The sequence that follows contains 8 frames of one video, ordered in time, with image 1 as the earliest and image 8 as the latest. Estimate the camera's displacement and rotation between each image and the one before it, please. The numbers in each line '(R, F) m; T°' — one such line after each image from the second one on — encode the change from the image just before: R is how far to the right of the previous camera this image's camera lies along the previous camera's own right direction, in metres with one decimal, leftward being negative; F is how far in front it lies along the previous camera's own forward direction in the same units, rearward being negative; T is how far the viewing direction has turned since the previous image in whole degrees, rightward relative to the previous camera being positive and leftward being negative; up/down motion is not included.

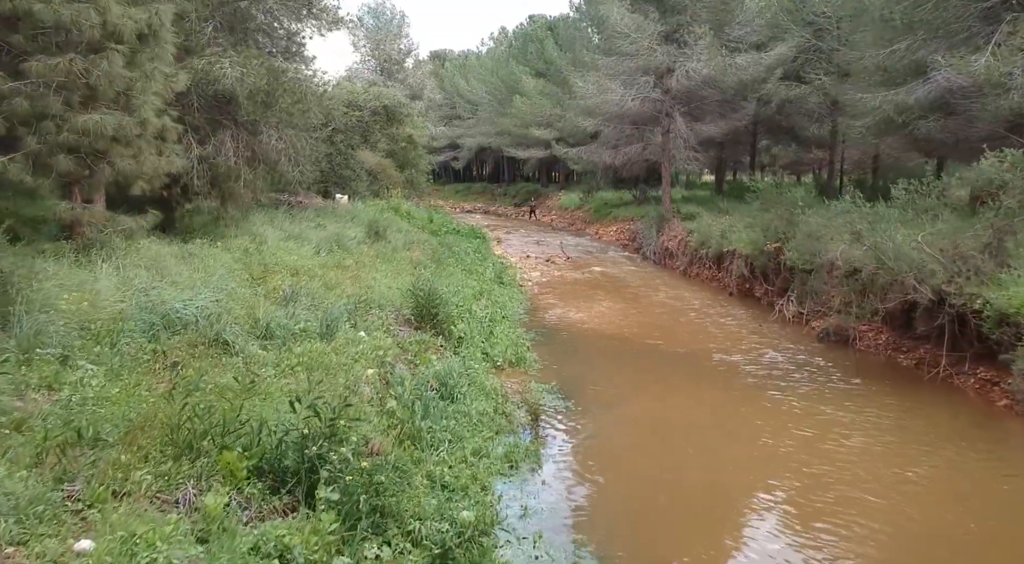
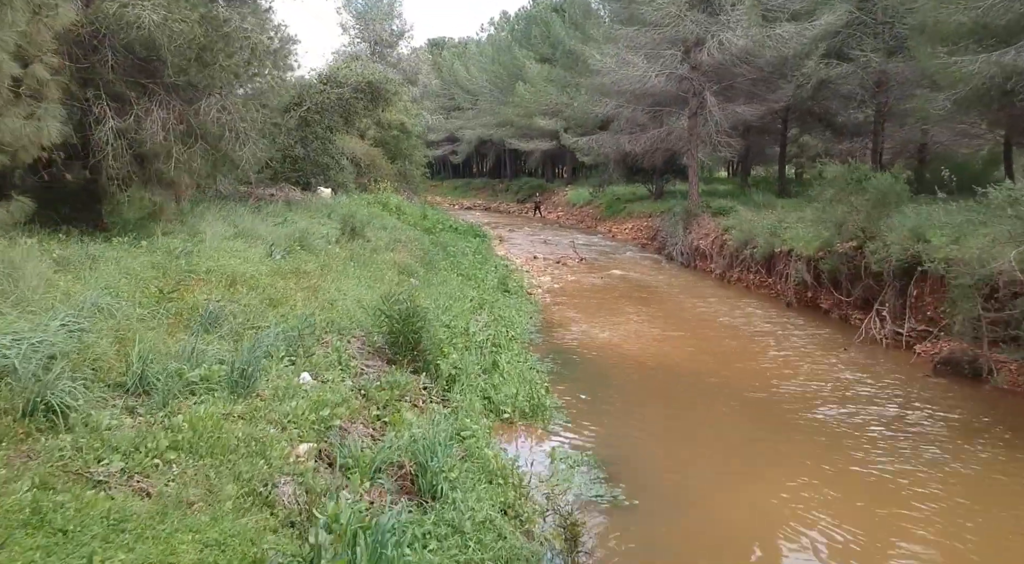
(-0.1, +3.5) m; 0°
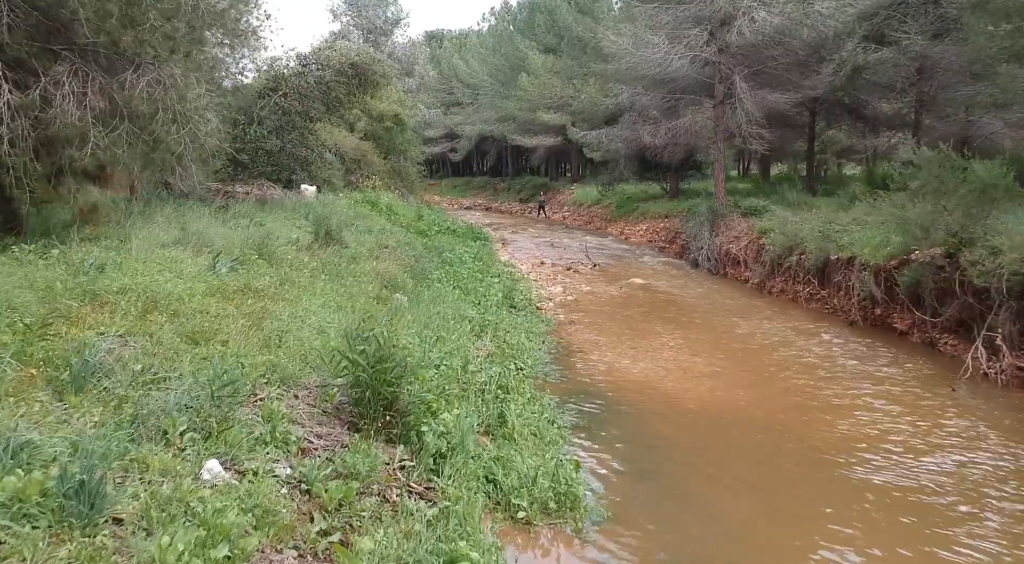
(-0.1, +2.6) m; 0°
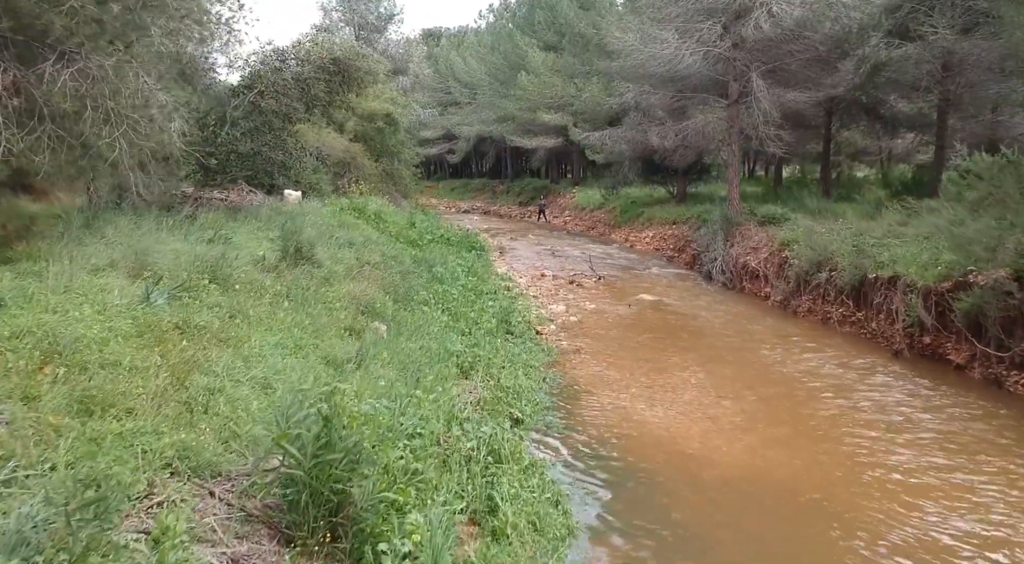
(+0.1, +1.6) m; 0°
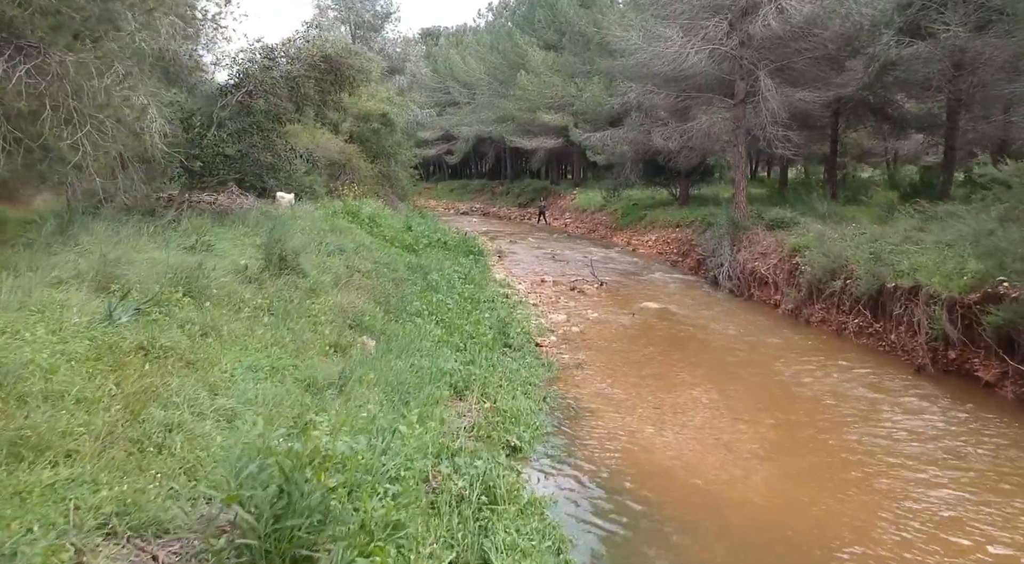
(0.0, +0.7) m; 0°
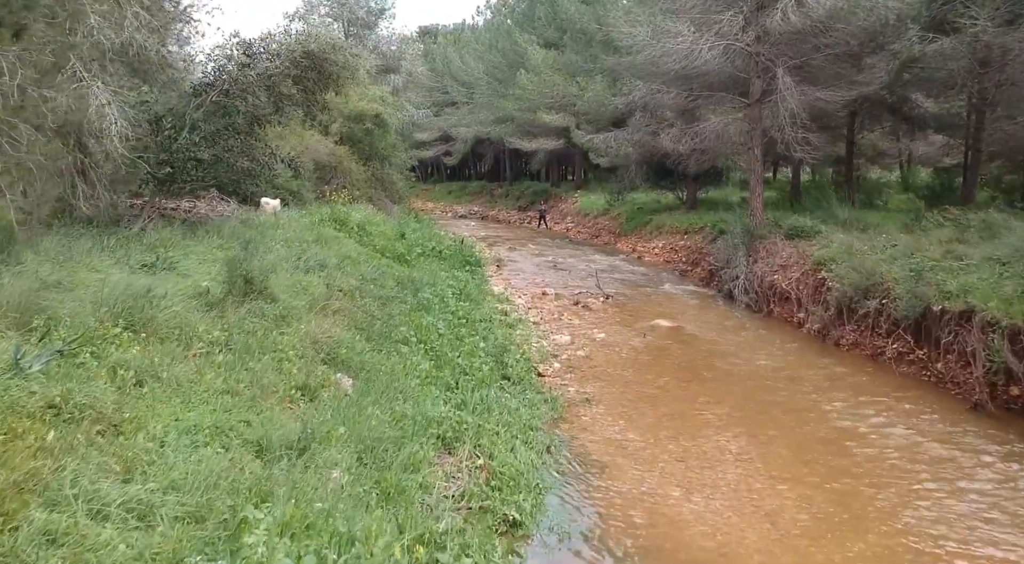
(0.0, +1.3) m; 0°
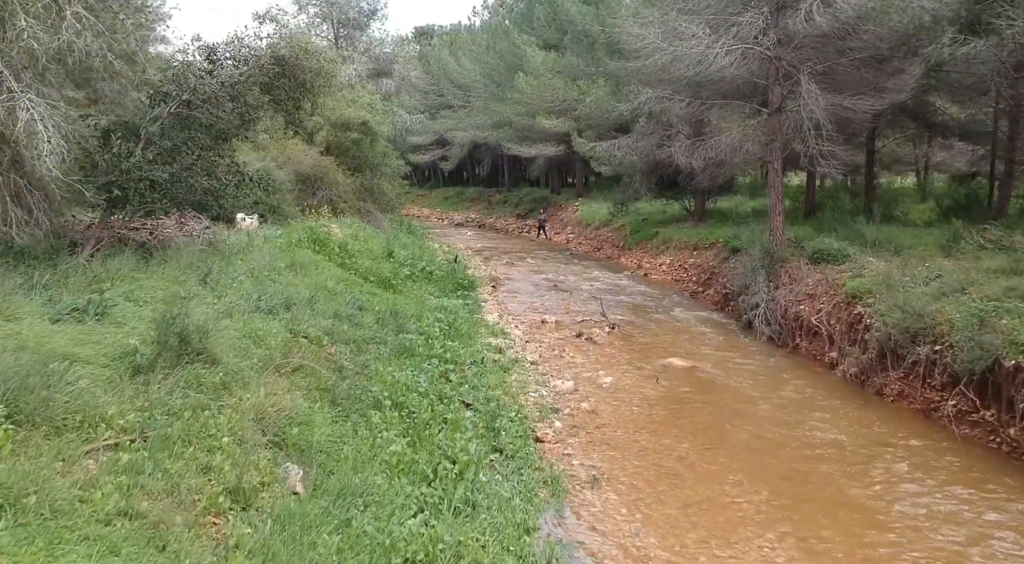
(+0.1, +1.6) m; 0°
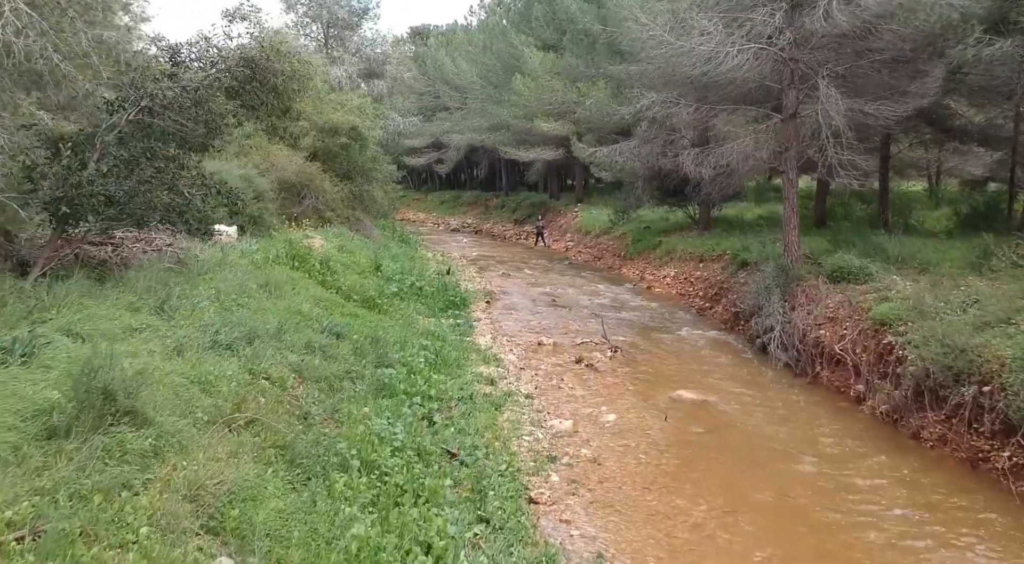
(+0.1, +1.2) m; 0°
